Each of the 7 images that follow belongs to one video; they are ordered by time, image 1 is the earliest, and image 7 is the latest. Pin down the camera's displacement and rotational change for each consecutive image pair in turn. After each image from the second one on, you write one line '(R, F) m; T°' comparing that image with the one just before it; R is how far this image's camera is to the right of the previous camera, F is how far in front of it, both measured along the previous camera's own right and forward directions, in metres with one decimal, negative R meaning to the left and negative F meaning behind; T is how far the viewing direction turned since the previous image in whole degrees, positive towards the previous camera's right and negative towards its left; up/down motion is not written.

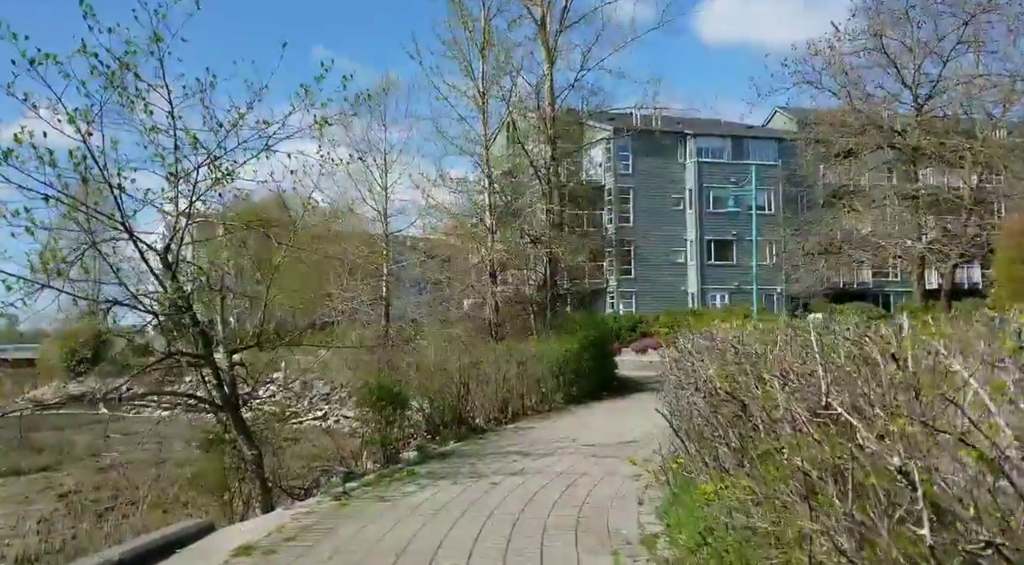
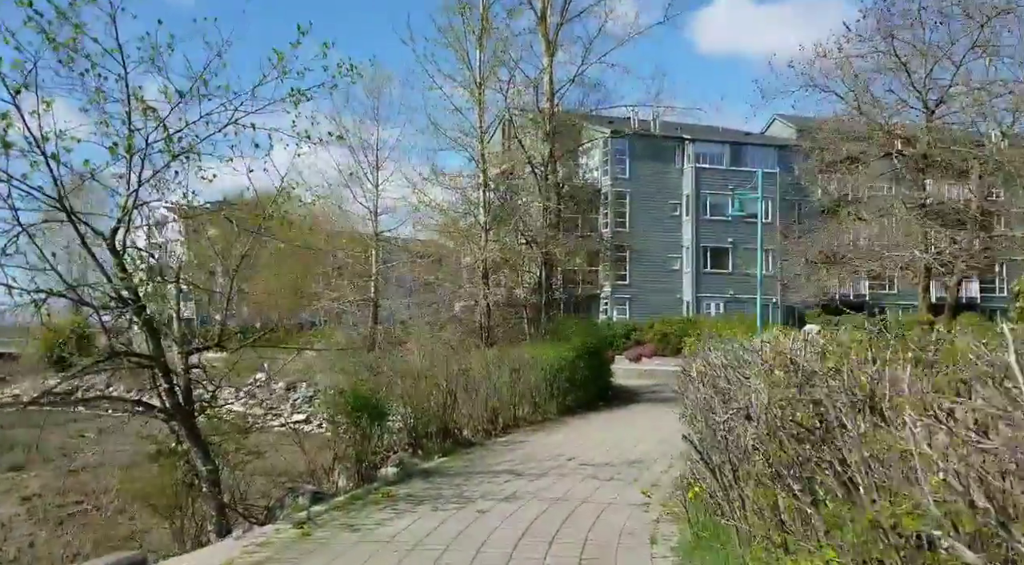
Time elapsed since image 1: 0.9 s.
(0.0, +1.1) m; 0°
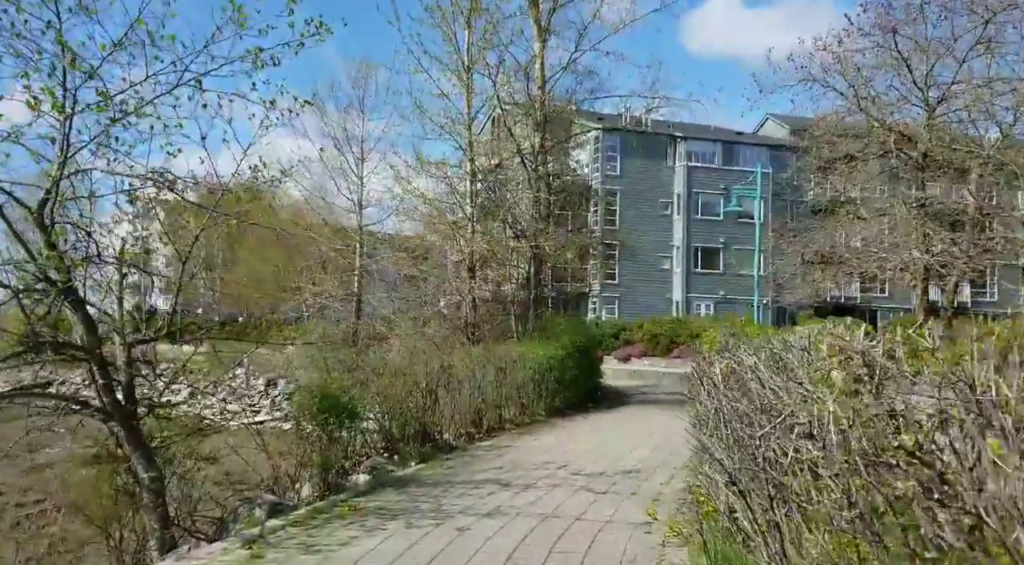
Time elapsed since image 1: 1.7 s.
(0.0, +0.9) m; +1°
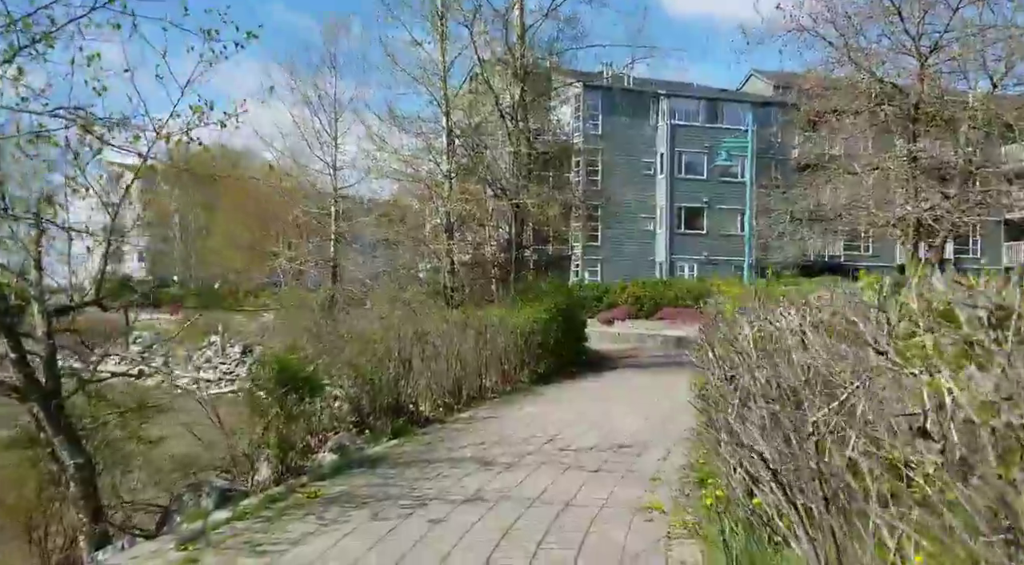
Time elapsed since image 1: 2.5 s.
(0.0, +0.9) m; +1°
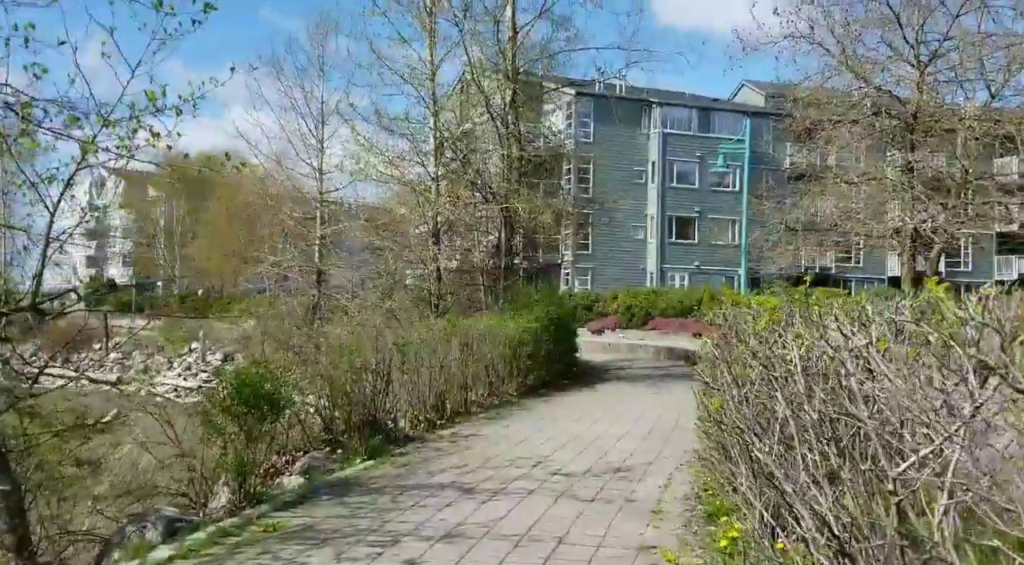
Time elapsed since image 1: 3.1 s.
(0.0, +0.7) m; +1°
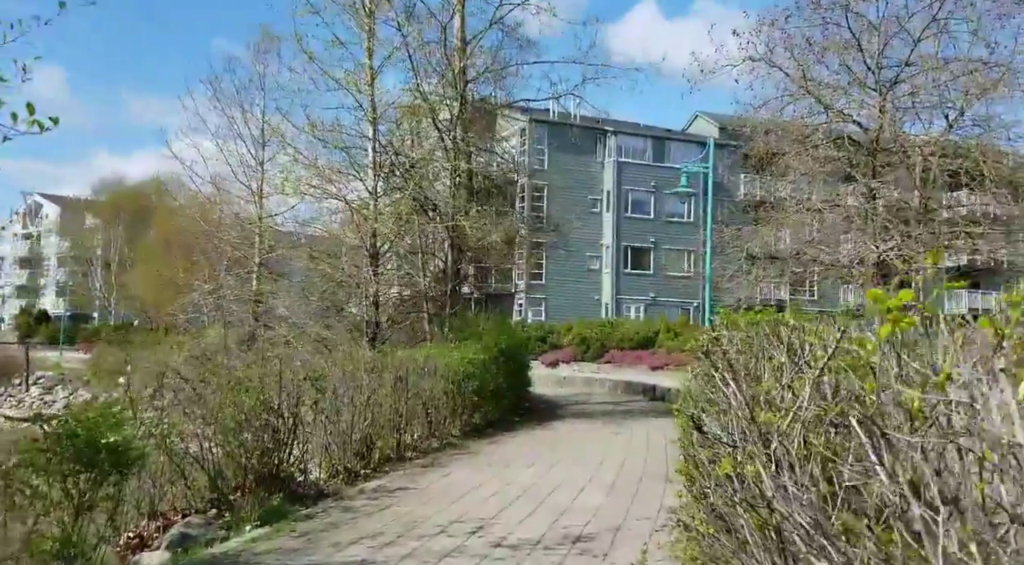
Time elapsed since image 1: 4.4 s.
(+0.1, +1.5) m; +3°
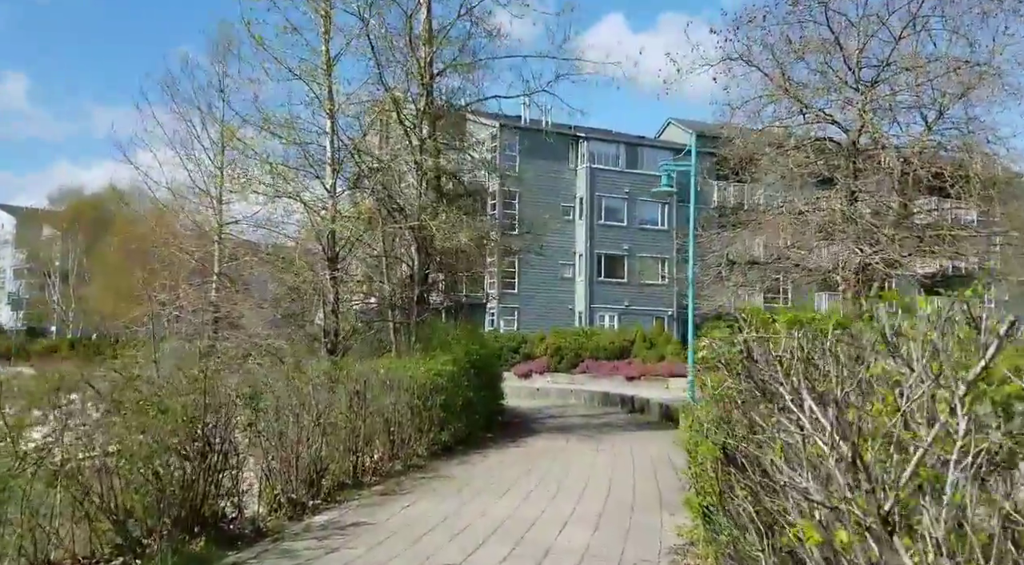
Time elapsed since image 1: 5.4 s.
(0.0, +1.1) m; +2°
